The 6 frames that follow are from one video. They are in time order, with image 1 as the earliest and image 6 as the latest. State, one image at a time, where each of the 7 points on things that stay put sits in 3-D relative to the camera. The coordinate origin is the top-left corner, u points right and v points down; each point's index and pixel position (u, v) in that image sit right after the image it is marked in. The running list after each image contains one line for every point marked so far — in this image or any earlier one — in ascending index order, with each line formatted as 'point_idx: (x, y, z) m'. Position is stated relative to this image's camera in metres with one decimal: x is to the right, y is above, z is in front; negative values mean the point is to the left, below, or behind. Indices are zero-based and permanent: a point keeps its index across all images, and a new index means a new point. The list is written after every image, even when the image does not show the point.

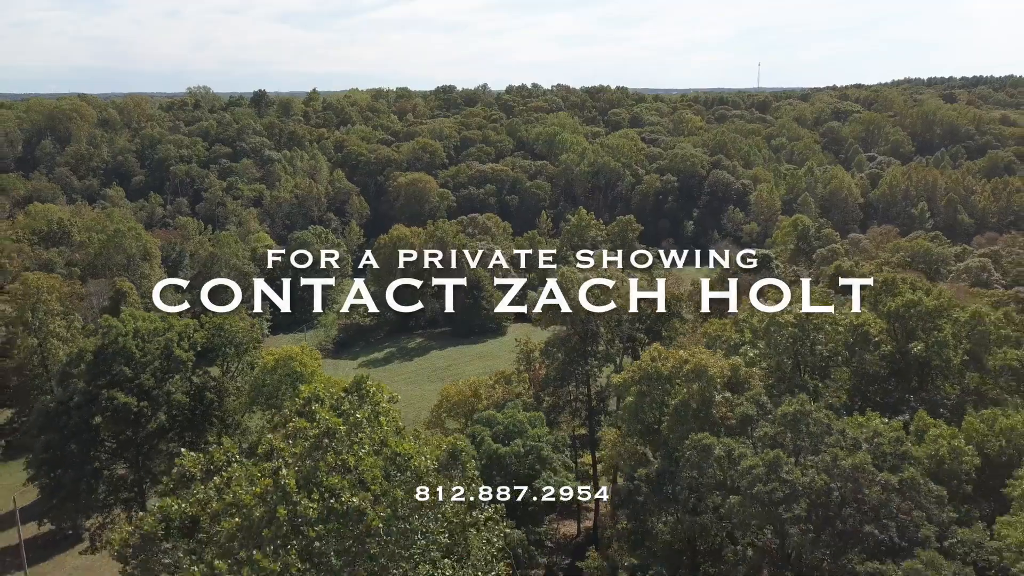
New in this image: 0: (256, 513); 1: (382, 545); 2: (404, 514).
0: (-5.0, -4.3, +11.6) m
1: (-2.7, -5.2, +11.4) m
2: (-2.1, -4.6, +11.6) m
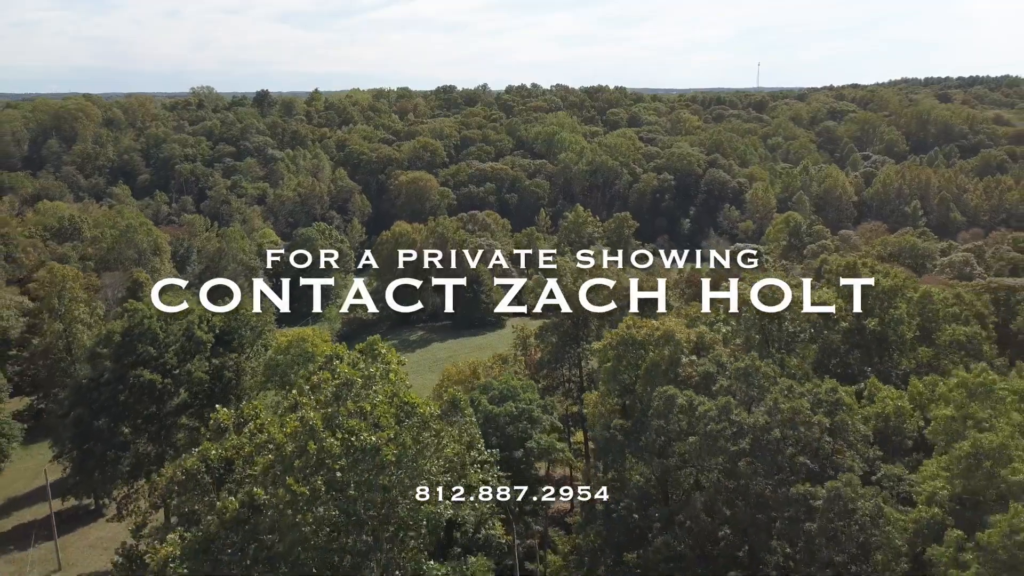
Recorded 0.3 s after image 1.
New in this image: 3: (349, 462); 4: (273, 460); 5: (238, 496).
0: (-5.2, -3.6, +13.6) m
1: (-2.9, -4.5, +13.4) m
2: (-2.3, -4.0, +13.6) m
3: (-3.8, -3.9, +13.3) m
4: (-5.6, -4.0, +13.9) m
5: (-6.3, -4.6, +13.6) m
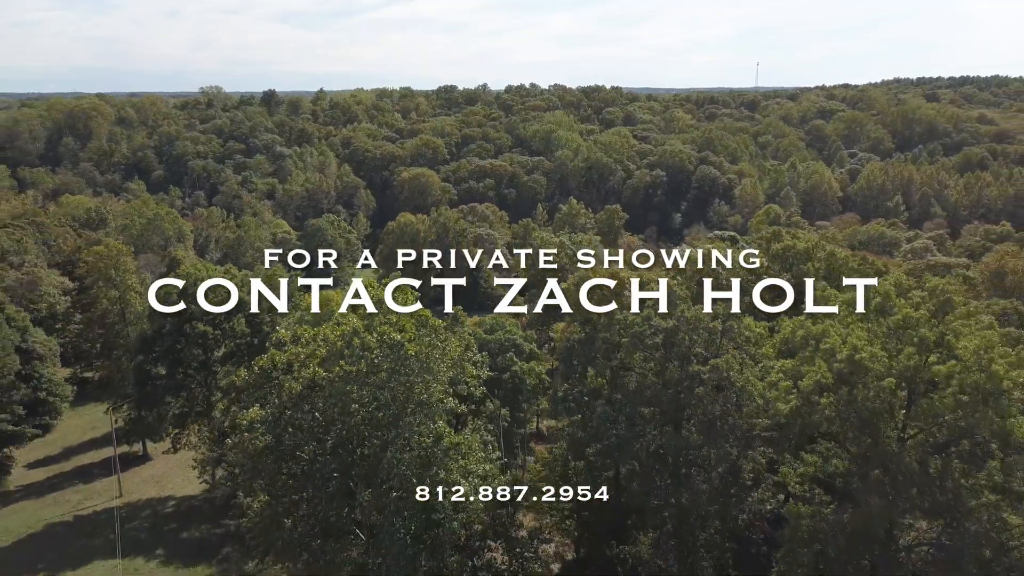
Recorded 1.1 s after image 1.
0: (-5.7, -1.9, +19.0) m
1: (-3.4, -2.8, +18.8) m
2: (-2.8, -2.2, +19.0) m
3: (-4.3, -2.2, +18.6) m
4: (-6.1, -2.2, +19.3) m
5: (-6.8, -2.9, +18.9) m
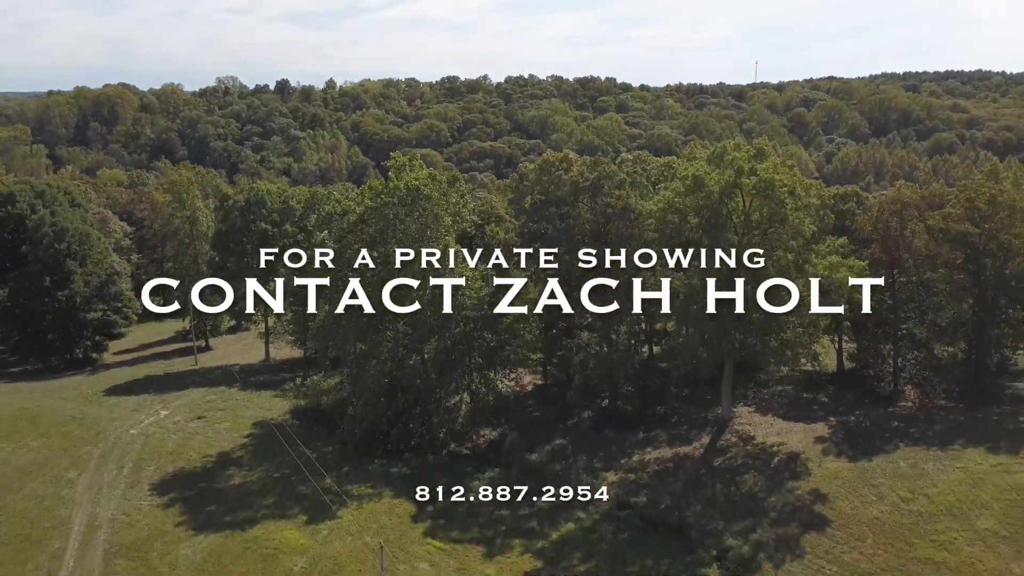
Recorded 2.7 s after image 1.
0: (-6.6, +4.5, +28.9) m
1: (-4.3, +3.6, +28.7) m
2: (-3.7, +4.2, +28.9) m
3: (-5.1, +4.2, +28.5) m
4: (-7.0, +4.2, +29.2) m
5: (-7.7, +3.5, +28.8) m
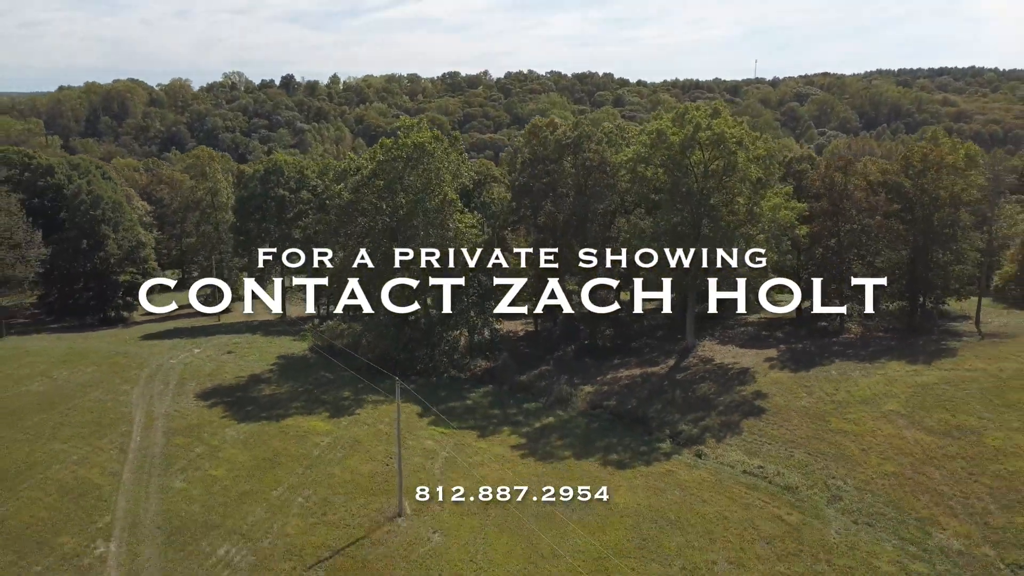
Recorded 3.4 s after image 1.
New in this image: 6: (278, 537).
0: (-7.0, +7.6, +33.2) m
1: (-4.7, +6.7, +33.0) m
2: (-4.1, +7.2, +33.2) m
3: (-5.6, +7.3, +32.8) m
4: (-7.4, +7.3, +33.5) m
5: (-8.1, +6.6, +33.2) m
6: (-6.8, -7.3, +17.4) m
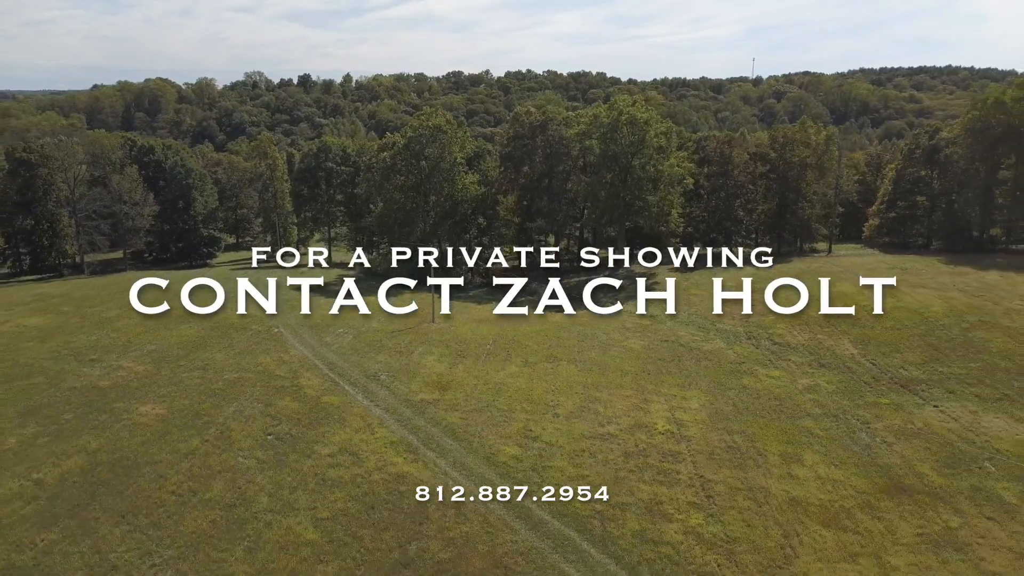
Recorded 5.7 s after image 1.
0: (-8.0, +12.7, +48.4) m
1: (-5.7, +11.8, +48.2) m
2: (-5.1, +12.4, +48.3) m
3: (-6.6, +12.4, +48.0) m
4: (-8.4, +12.4, +48.7) m
5: (-9.1, +11.7, +48.3) m
6: (-7.9, -2.2, +32.6) m
